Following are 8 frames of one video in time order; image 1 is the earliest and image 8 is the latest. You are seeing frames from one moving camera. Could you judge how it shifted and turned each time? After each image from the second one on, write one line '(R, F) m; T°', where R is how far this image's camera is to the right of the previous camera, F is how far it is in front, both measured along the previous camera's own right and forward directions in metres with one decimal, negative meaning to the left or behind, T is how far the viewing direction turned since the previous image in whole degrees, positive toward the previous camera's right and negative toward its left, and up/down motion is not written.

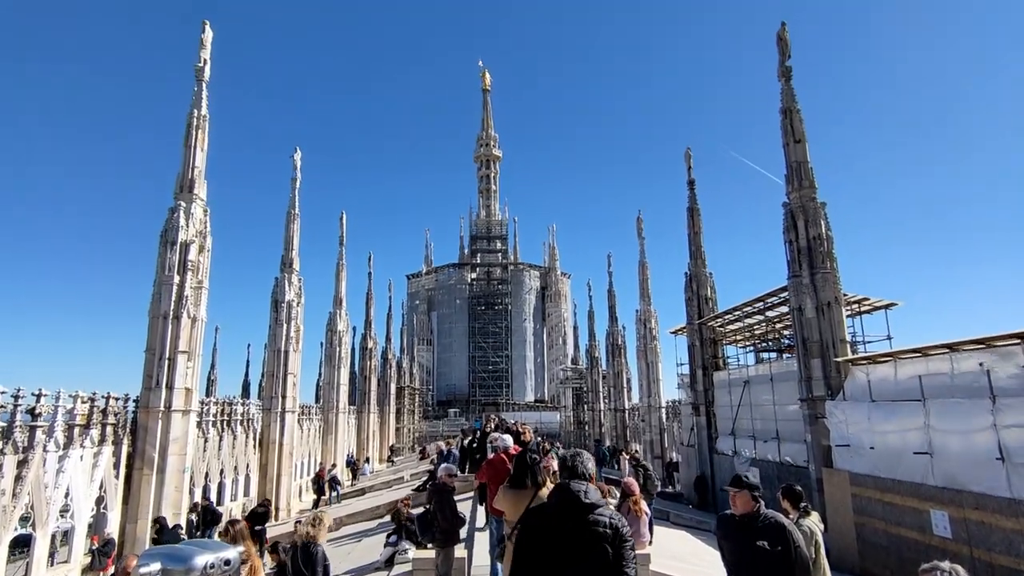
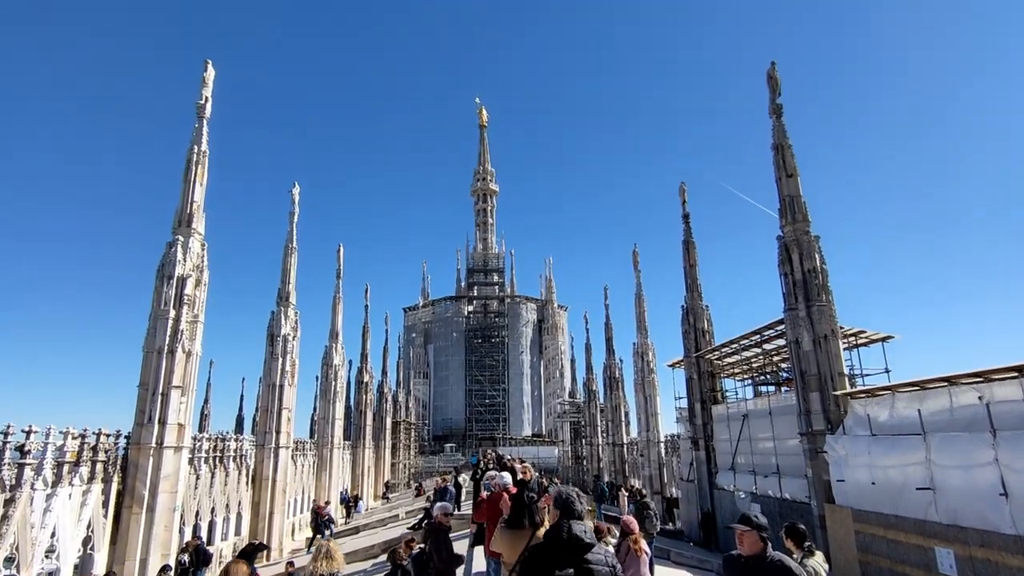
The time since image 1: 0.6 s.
(0.0, 0.0) m; 0°
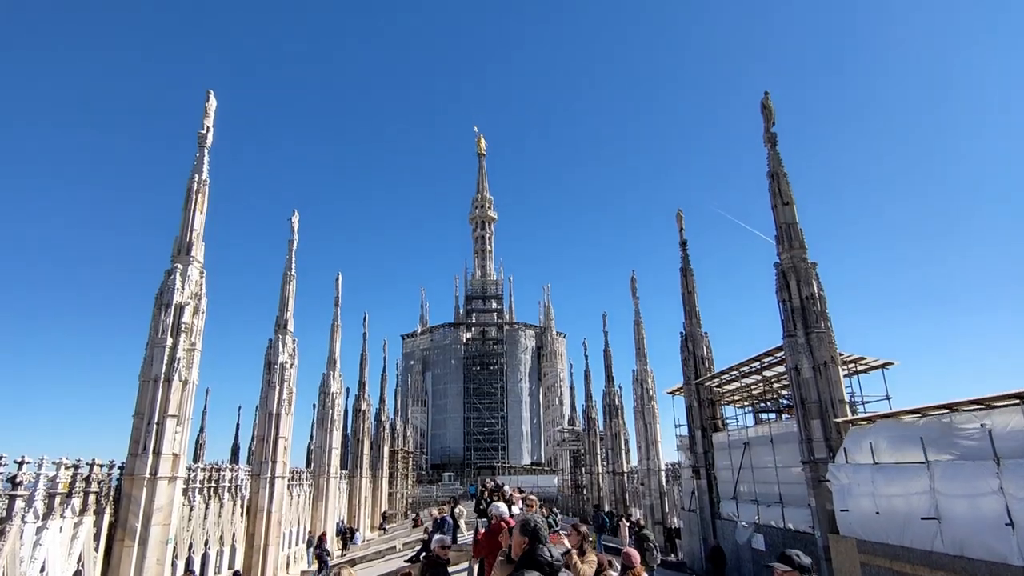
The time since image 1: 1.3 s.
(0.0, 0.0) m; 0°
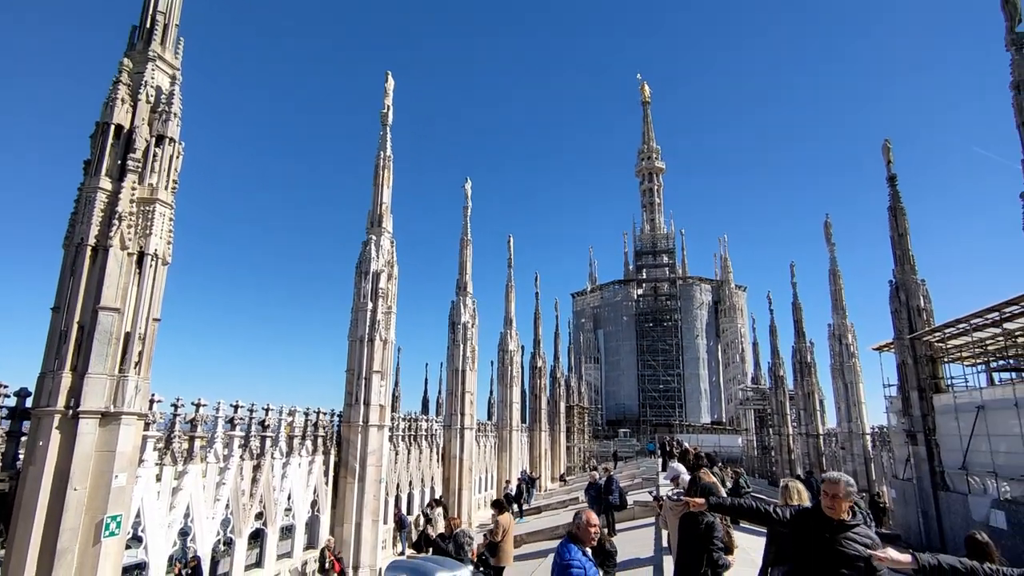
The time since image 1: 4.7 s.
(-3.7, -0.9) m; +11°
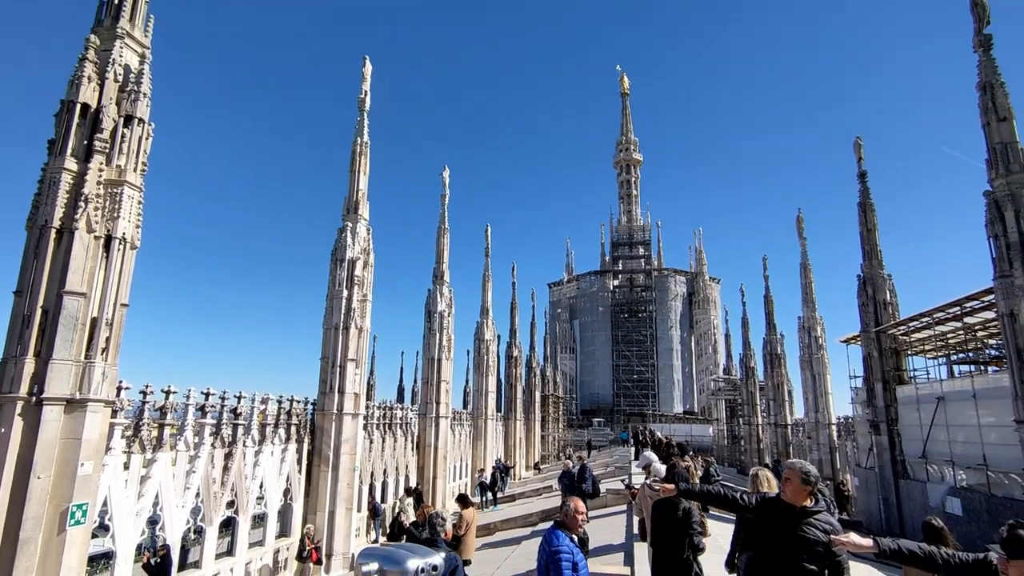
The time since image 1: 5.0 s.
(0.0, 0.0) m; +2°
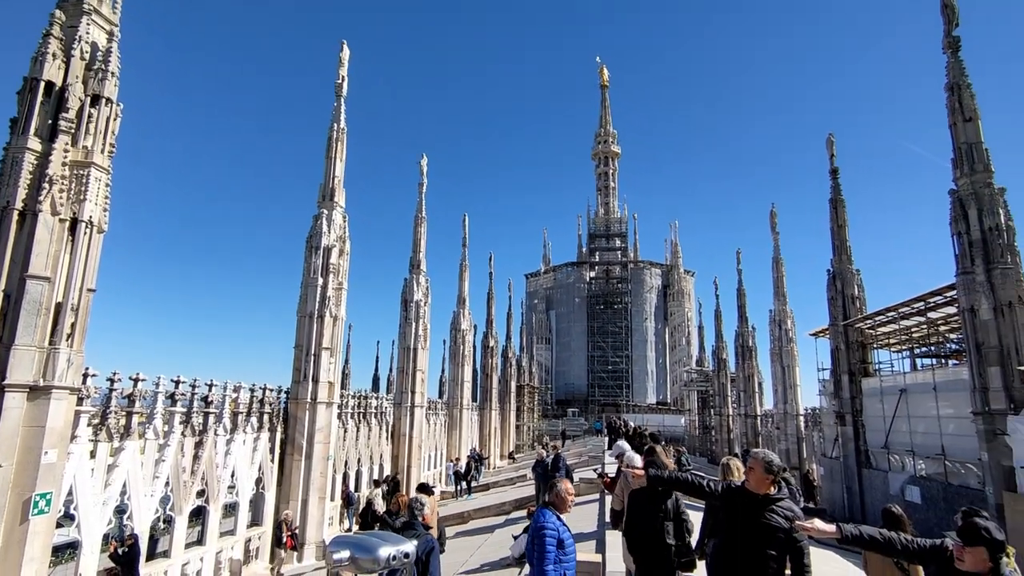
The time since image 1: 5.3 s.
(0.0, 0.0) m; +2°
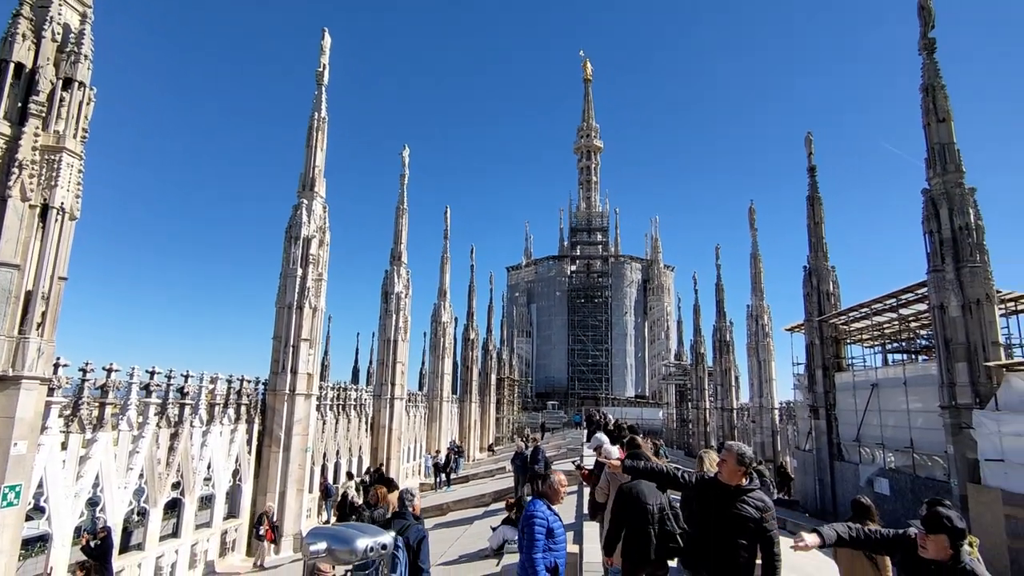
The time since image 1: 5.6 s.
(0.0, 0.0) m; +2°
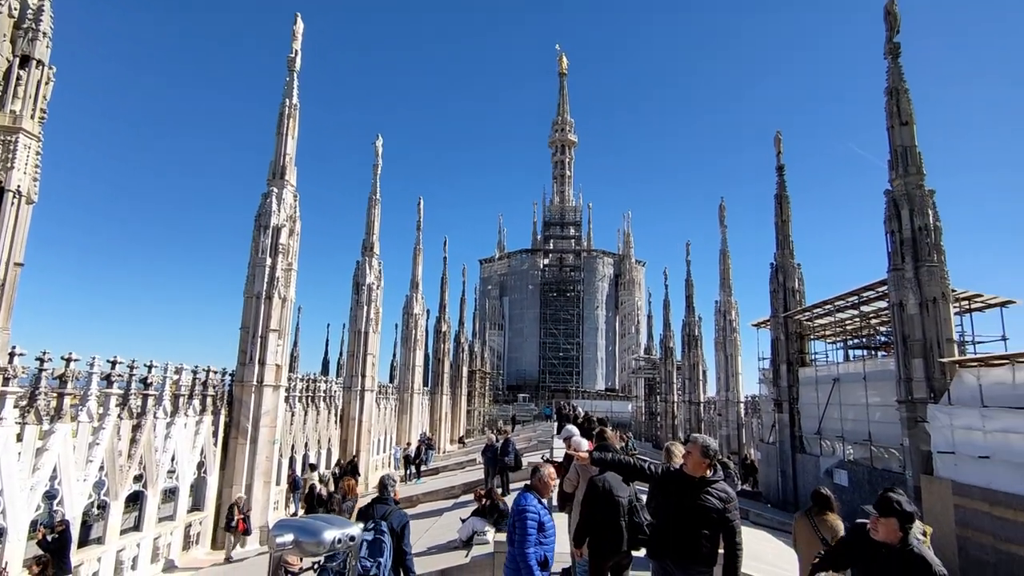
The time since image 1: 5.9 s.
(0.0, 0.0) m; +3°
